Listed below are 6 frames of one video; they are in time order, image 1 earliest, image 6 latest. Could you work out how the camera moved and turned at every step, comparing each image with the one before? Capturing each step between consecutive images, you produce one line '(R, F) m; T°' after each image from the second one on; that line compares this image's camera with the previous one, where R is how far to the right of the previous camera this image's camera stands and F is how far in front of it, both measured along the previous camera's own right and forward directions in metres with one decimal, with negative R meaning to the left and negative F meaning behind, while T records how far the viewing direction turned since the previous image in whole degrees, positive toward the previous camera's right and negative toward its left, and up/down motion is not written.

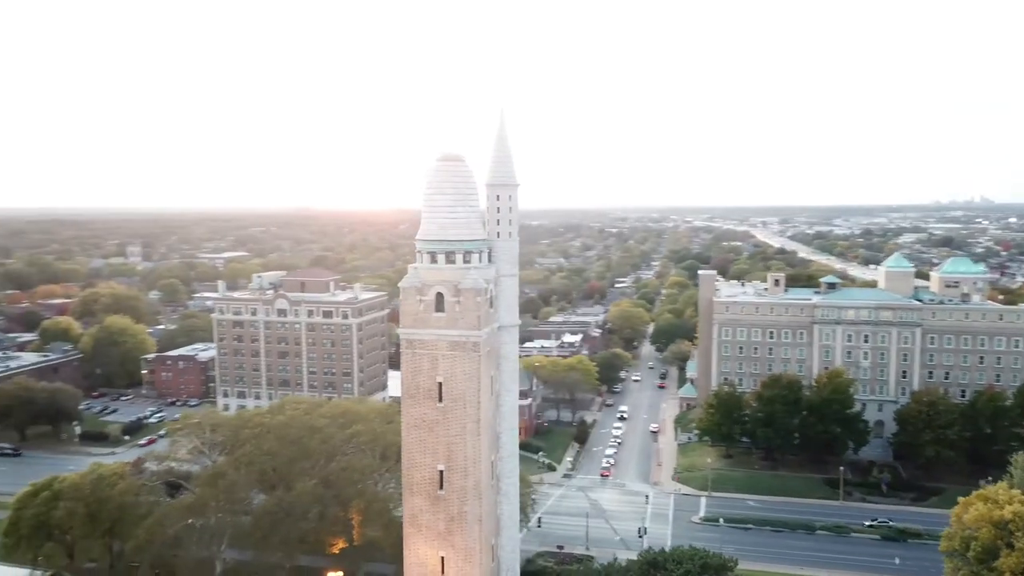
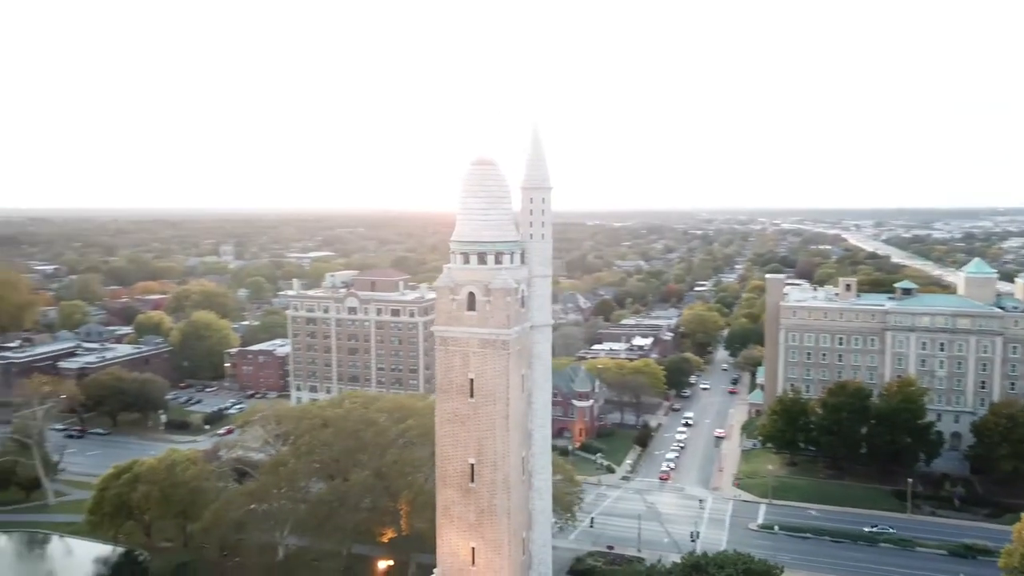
(+1.4, -0.5) m; -6°
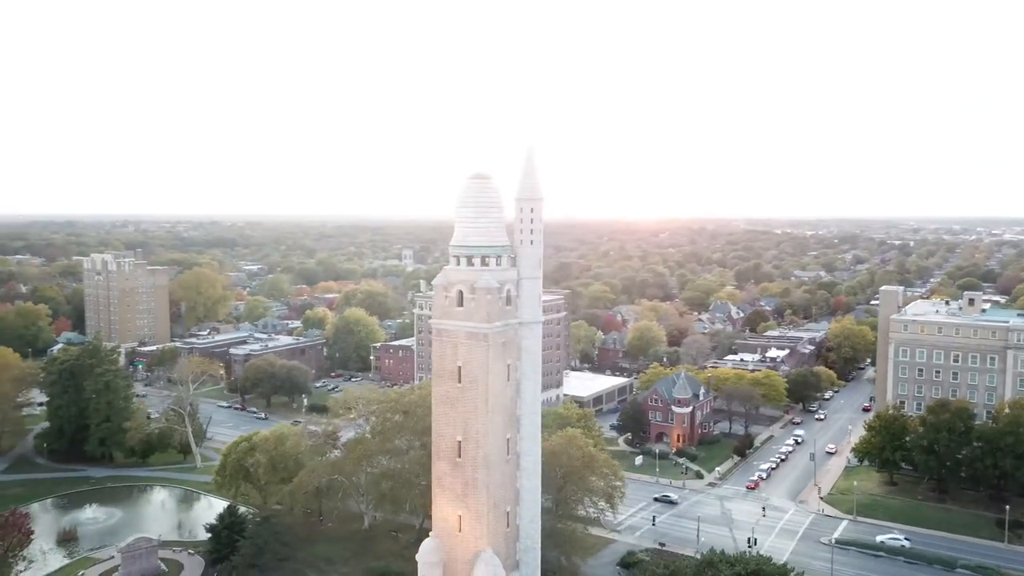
(+6.2, -2.3) m; -13°
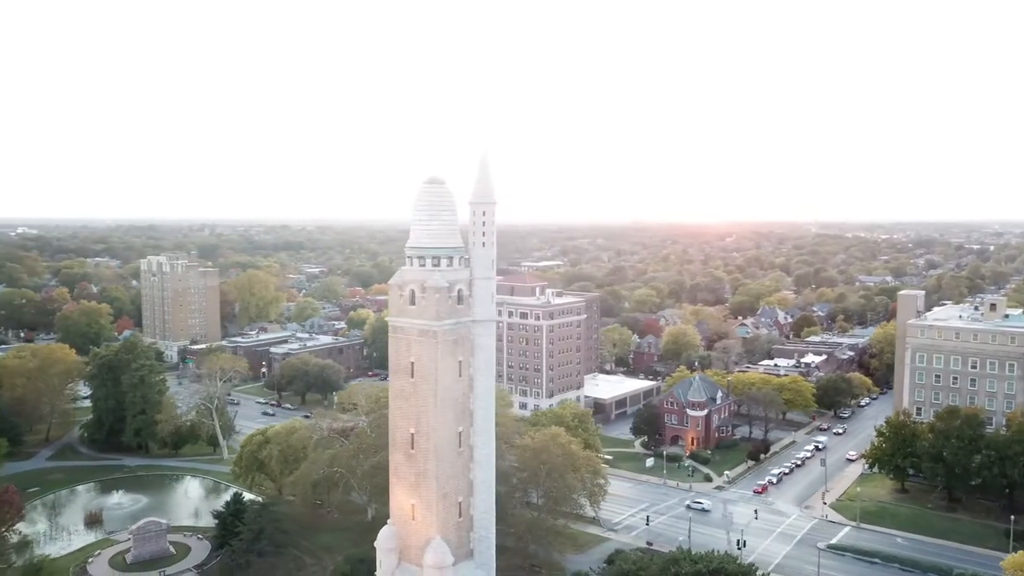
(+3.8, -1.0) m; -4°
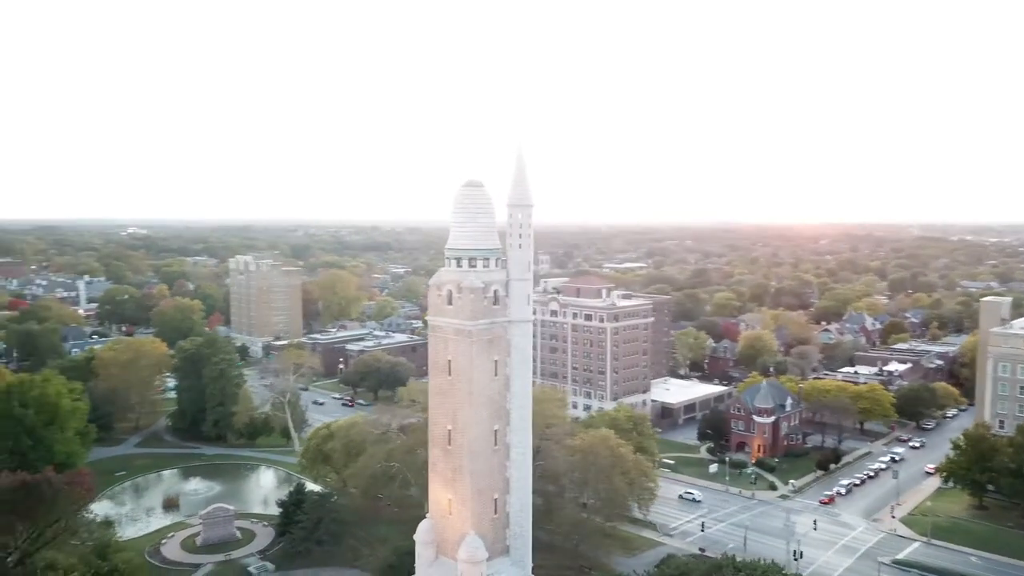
(+1.7, -0.3) m; -6°
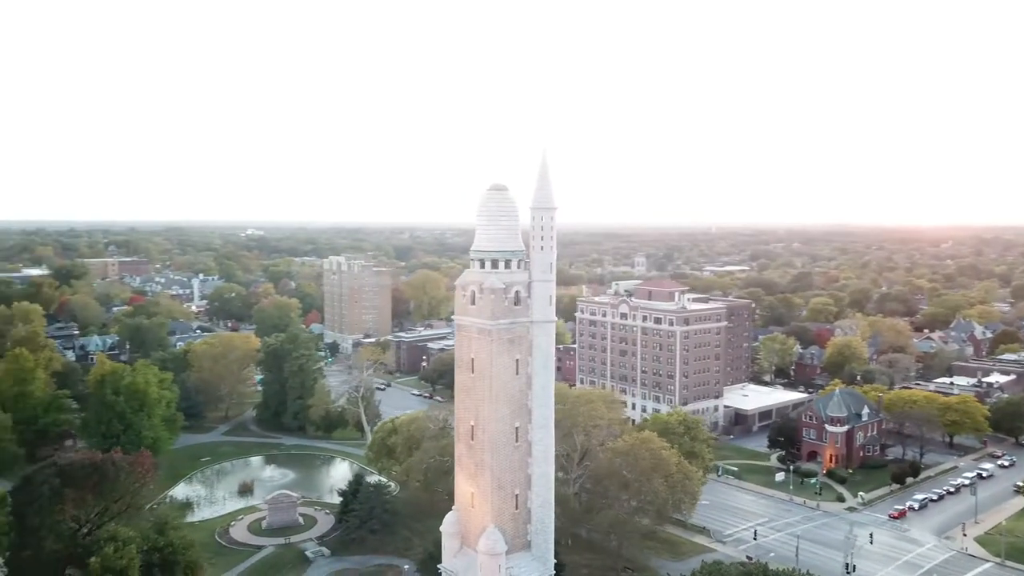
(+2.8, -0.7) m; -7°
